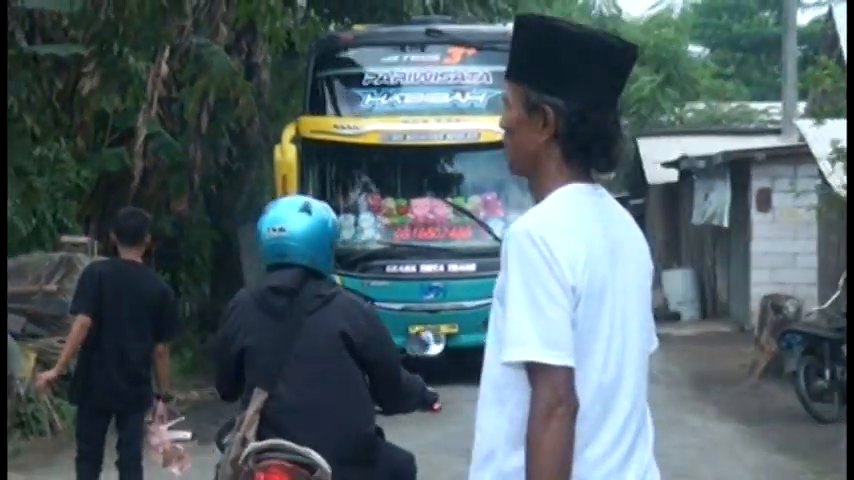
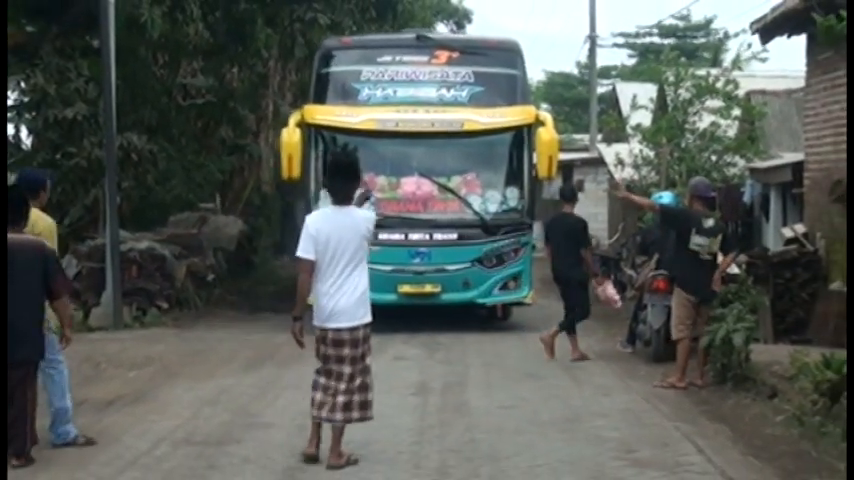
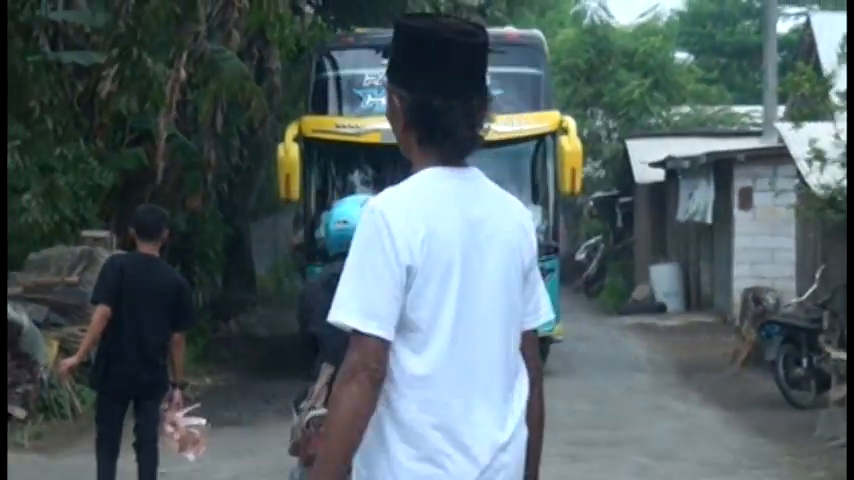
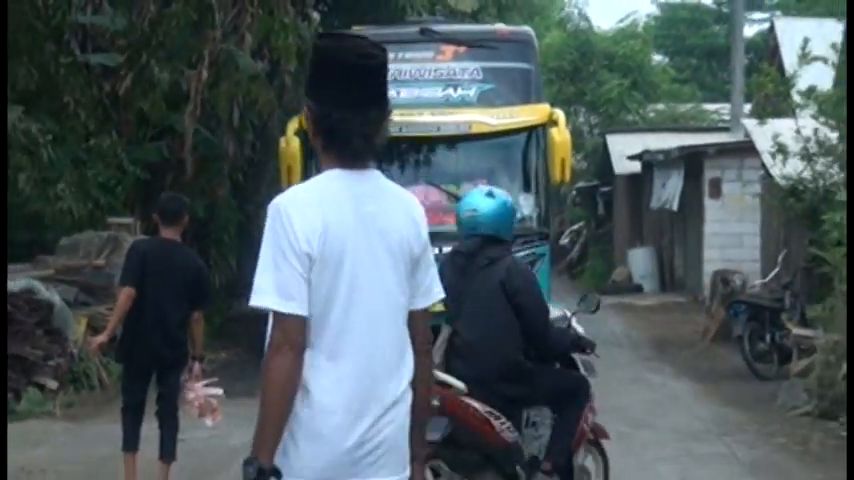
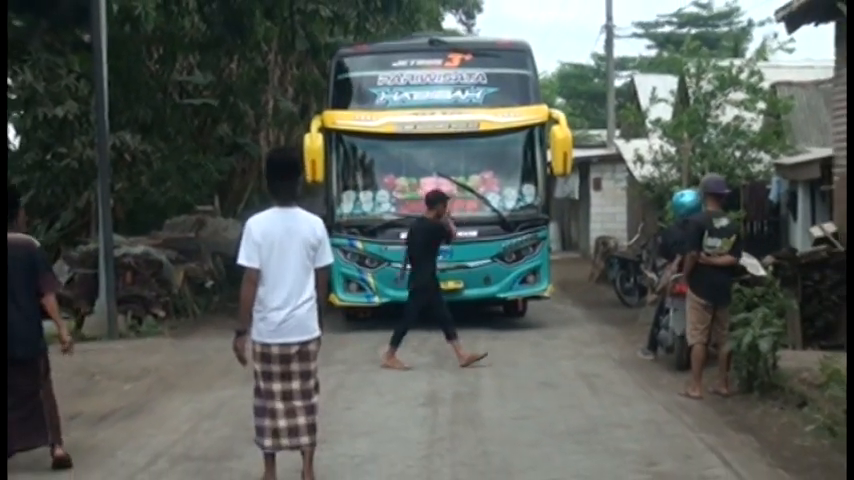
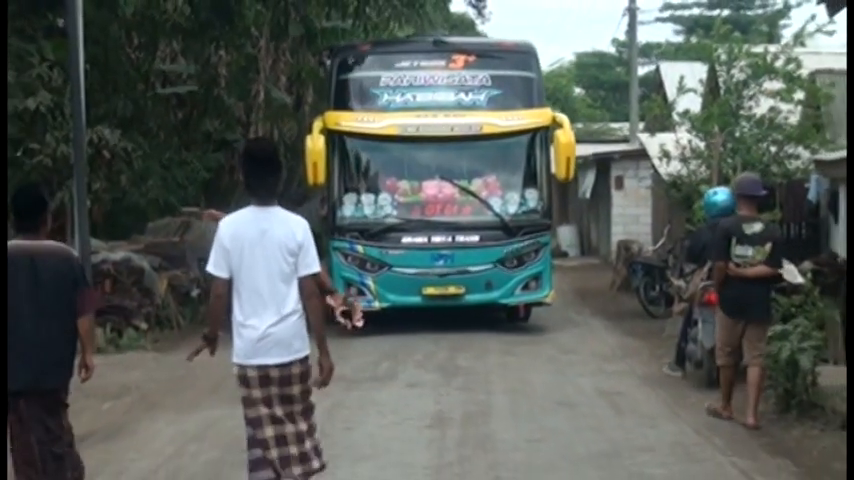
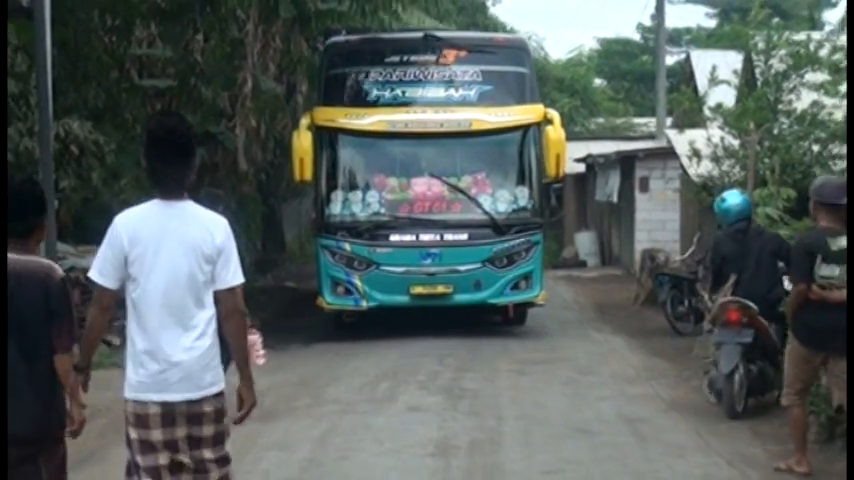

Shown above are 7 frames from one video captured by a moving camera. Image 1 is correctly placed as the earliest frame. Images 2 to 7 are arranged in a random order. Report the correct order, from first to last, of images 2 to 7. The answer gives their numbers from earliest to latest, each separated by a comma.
3, 4, 7, 6, 5, 2
